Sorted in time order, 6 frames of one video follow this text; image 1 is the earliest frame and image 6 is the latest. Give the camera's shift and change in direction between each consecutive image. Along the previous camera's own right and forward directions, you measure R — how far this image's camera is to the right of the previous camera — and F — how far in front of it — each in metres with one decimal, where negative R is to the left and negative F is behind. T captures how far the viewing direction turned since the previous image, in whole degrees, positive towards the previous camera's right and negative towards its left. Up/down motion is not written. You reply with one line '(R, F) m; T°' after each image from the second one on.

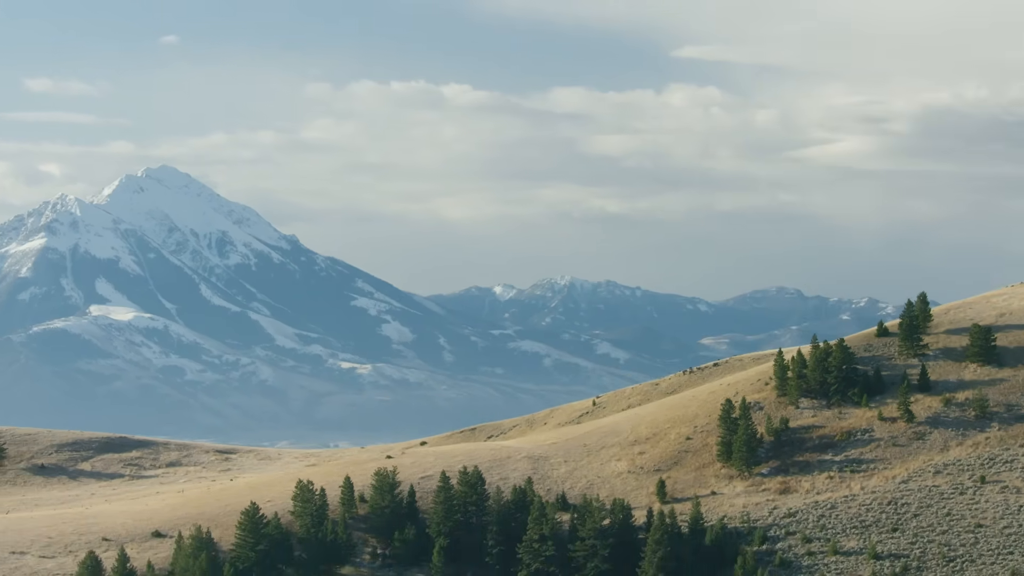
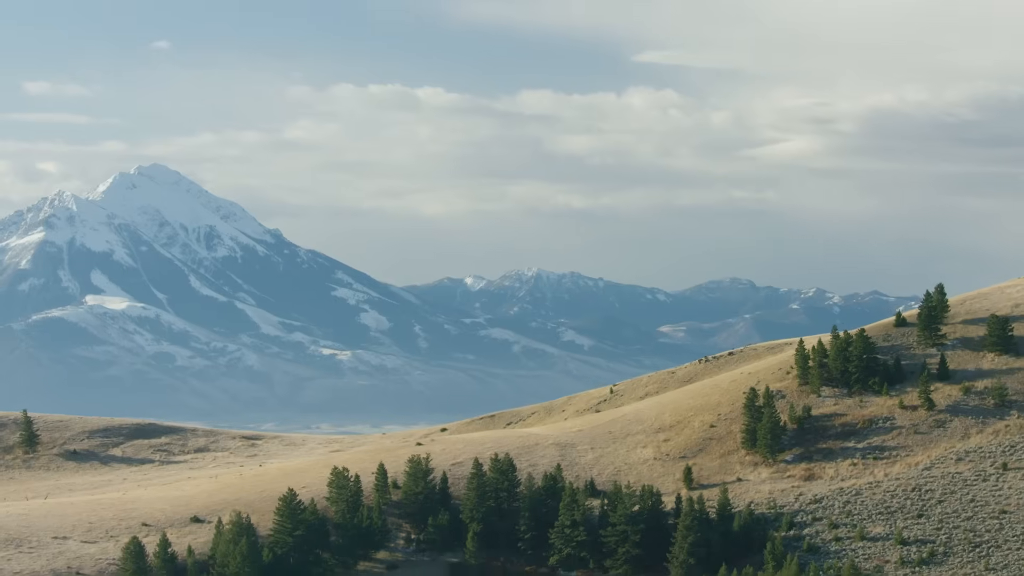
(-9.3, -3.0) m; +3°
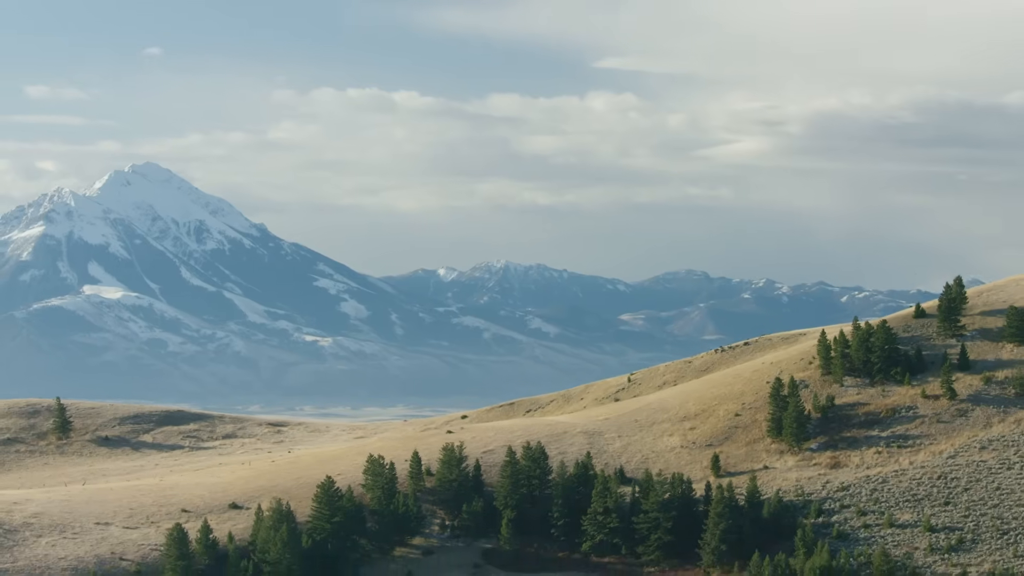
(-10.1, -1.9) m; +3°
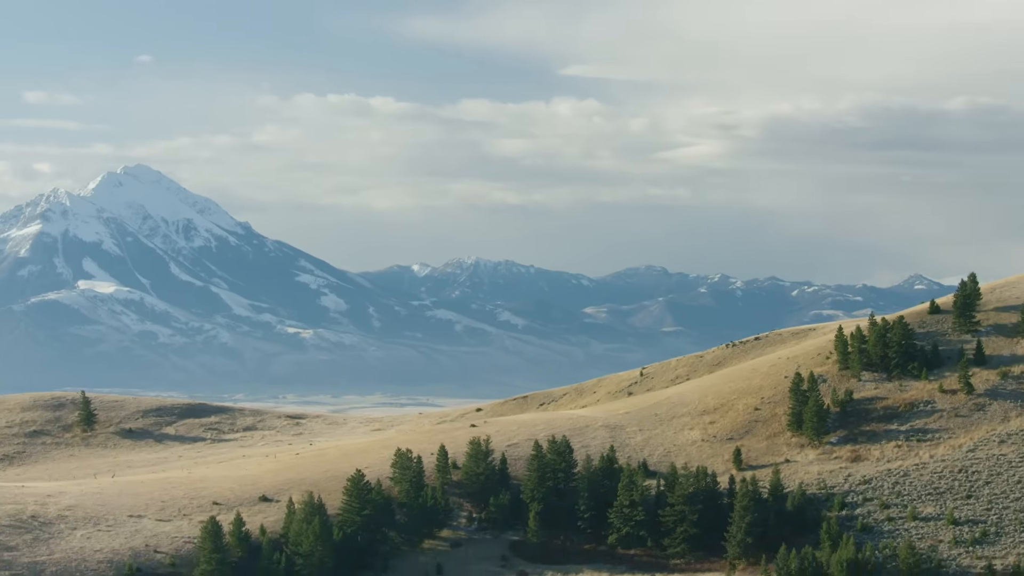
(-9.1, -0.7) m; +3°
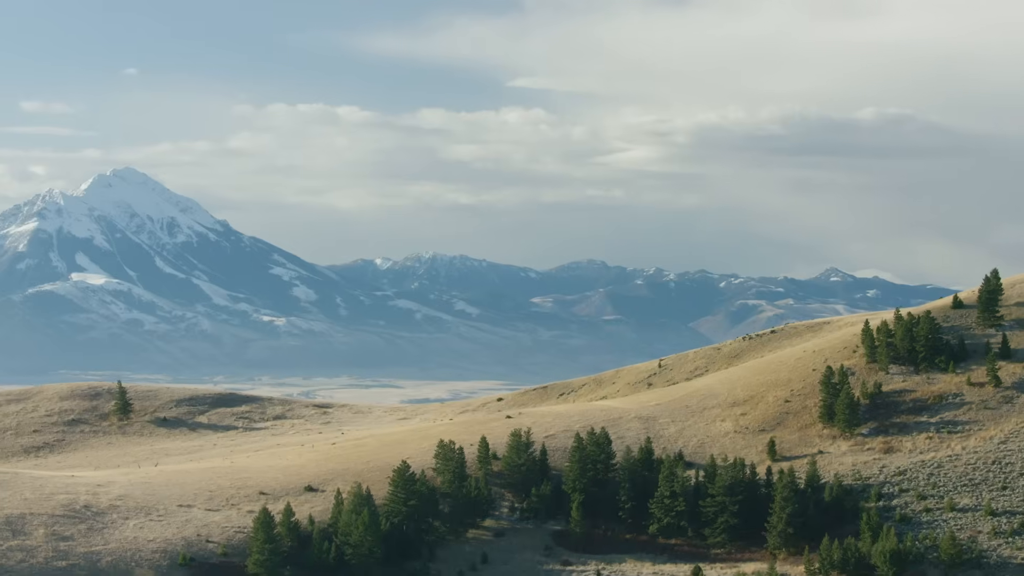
(-13.9, +0.8) m; +4°
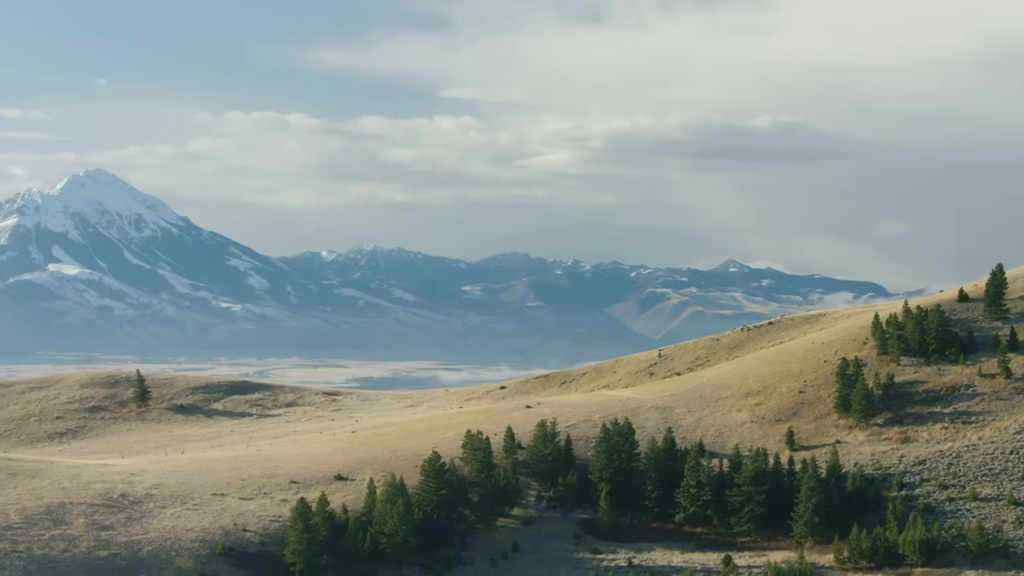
(-13.8, +2.9) m; +5°
